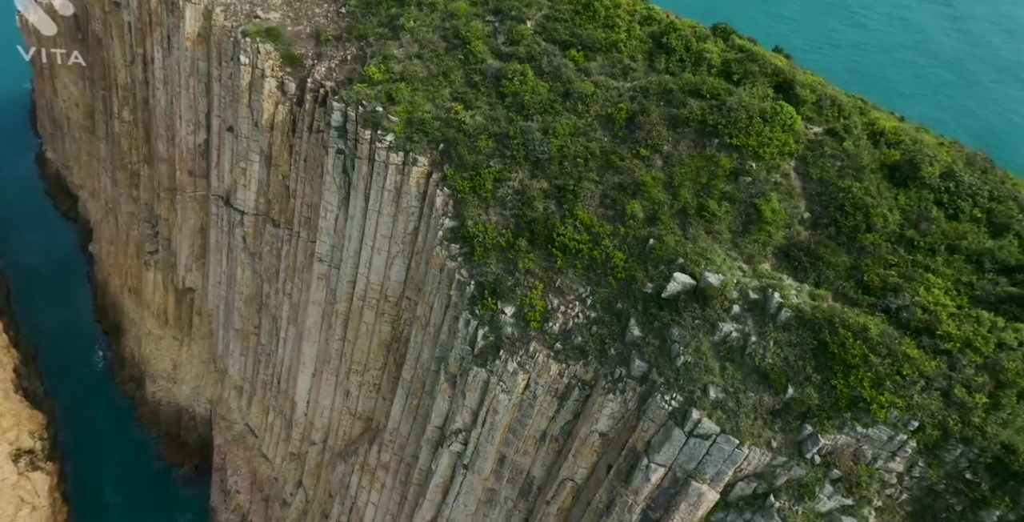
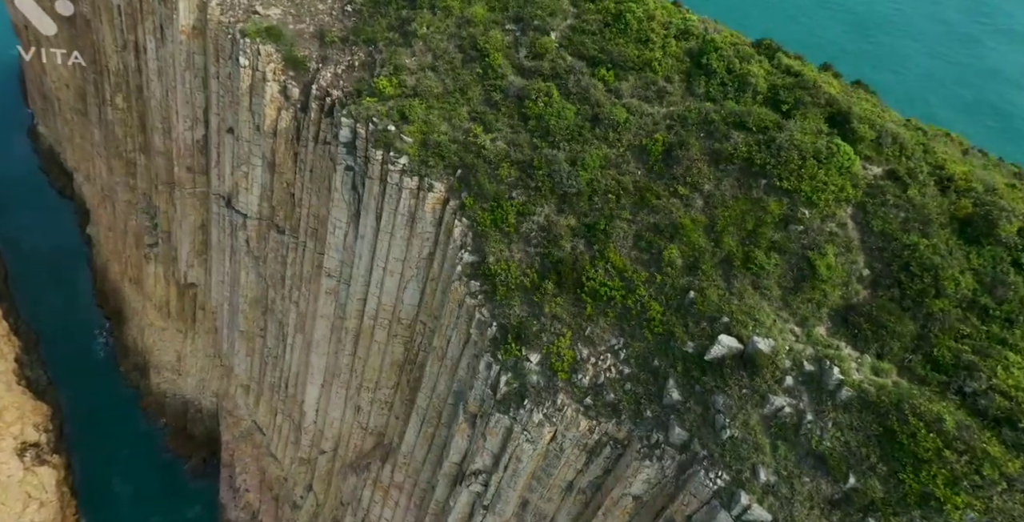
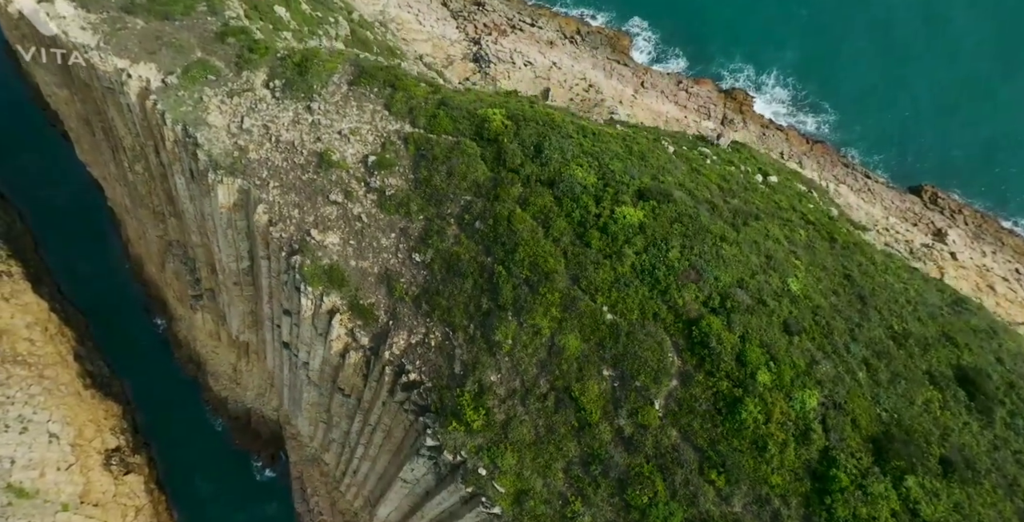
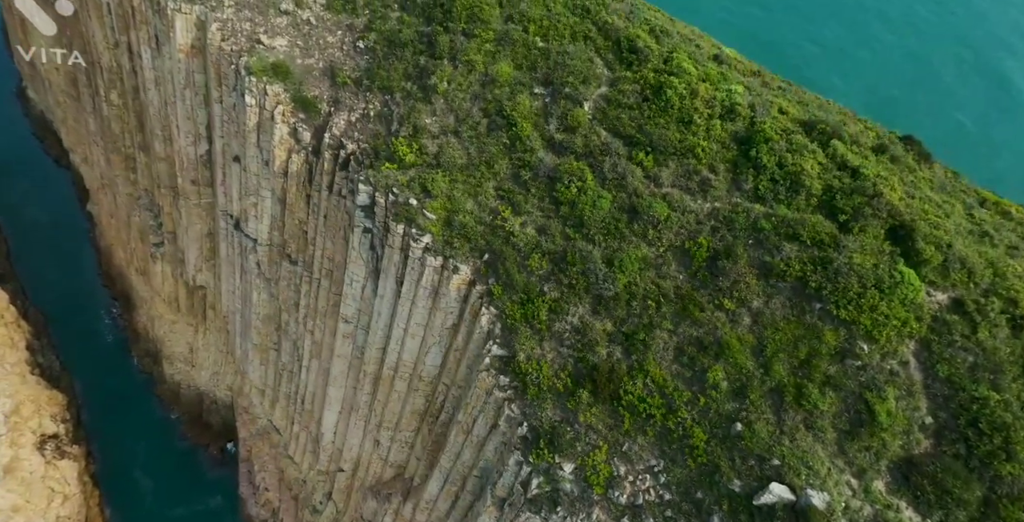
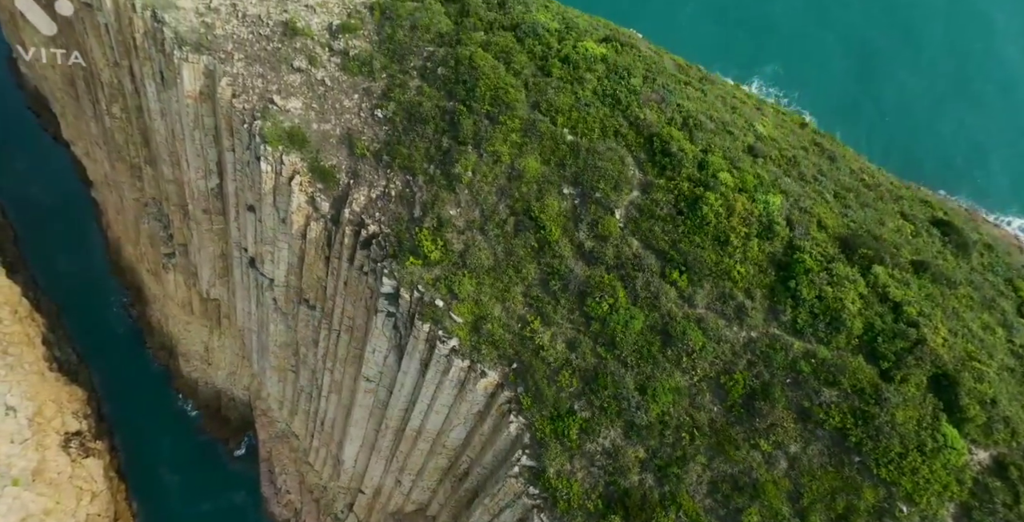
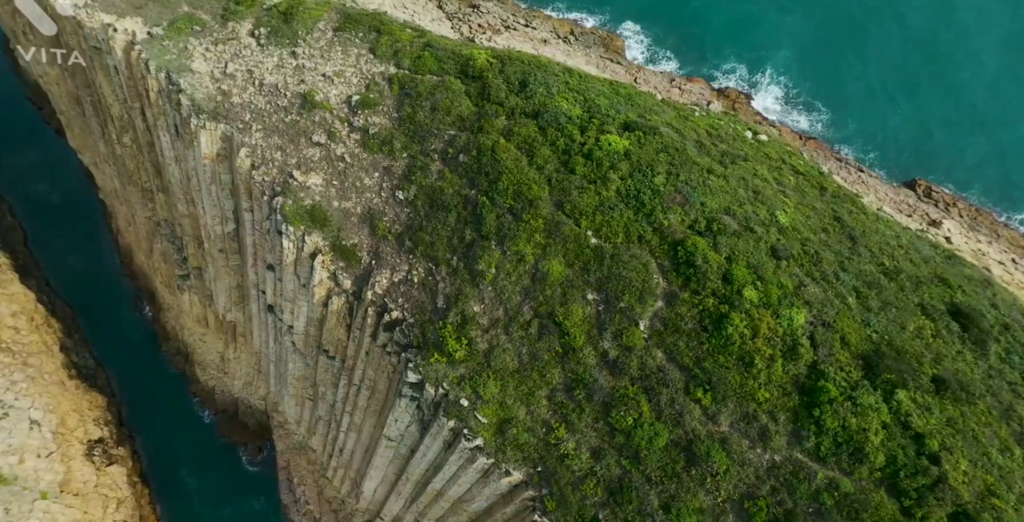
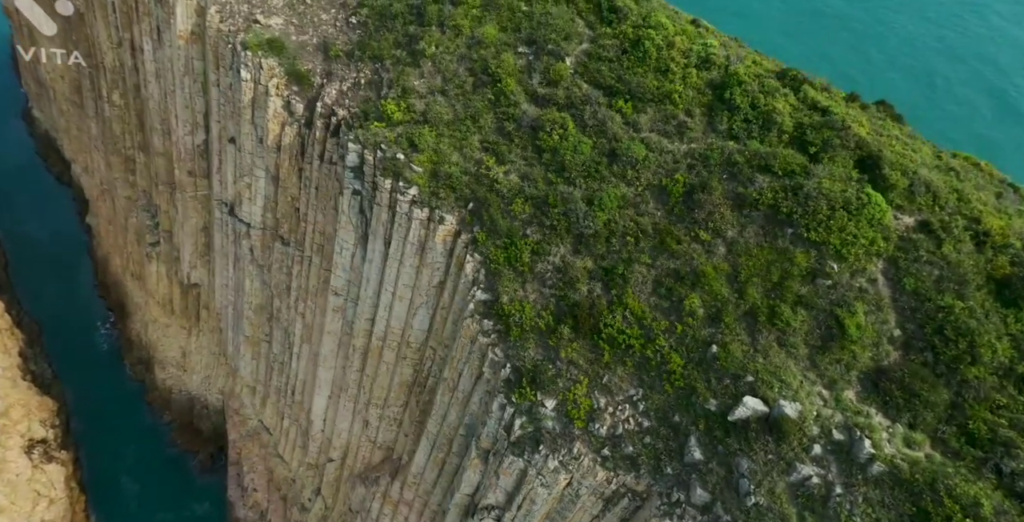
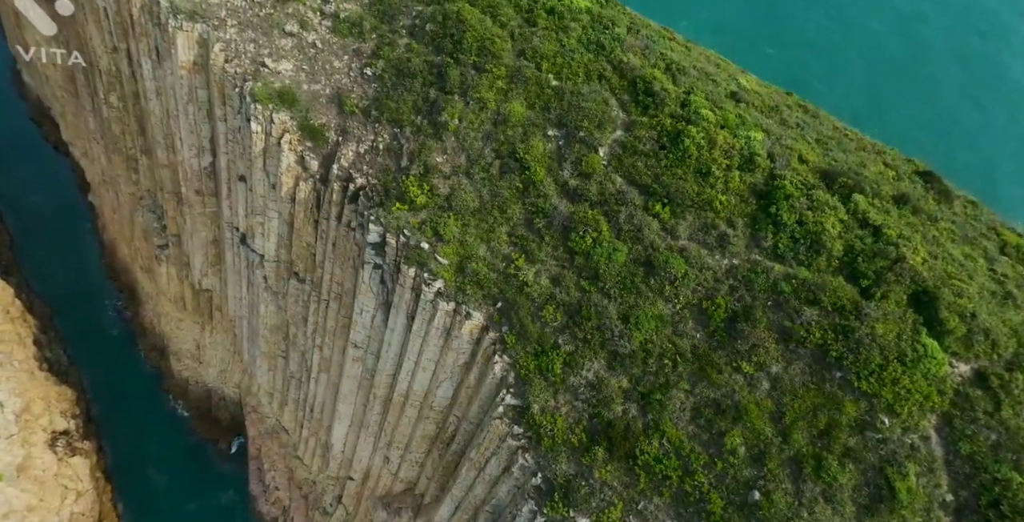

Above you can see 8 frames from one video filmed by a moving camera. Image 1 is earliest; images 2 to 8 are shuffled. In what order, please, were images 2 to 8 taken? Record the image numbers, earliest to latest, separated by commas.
2, 7, 4, 8, 5, 6, 3
